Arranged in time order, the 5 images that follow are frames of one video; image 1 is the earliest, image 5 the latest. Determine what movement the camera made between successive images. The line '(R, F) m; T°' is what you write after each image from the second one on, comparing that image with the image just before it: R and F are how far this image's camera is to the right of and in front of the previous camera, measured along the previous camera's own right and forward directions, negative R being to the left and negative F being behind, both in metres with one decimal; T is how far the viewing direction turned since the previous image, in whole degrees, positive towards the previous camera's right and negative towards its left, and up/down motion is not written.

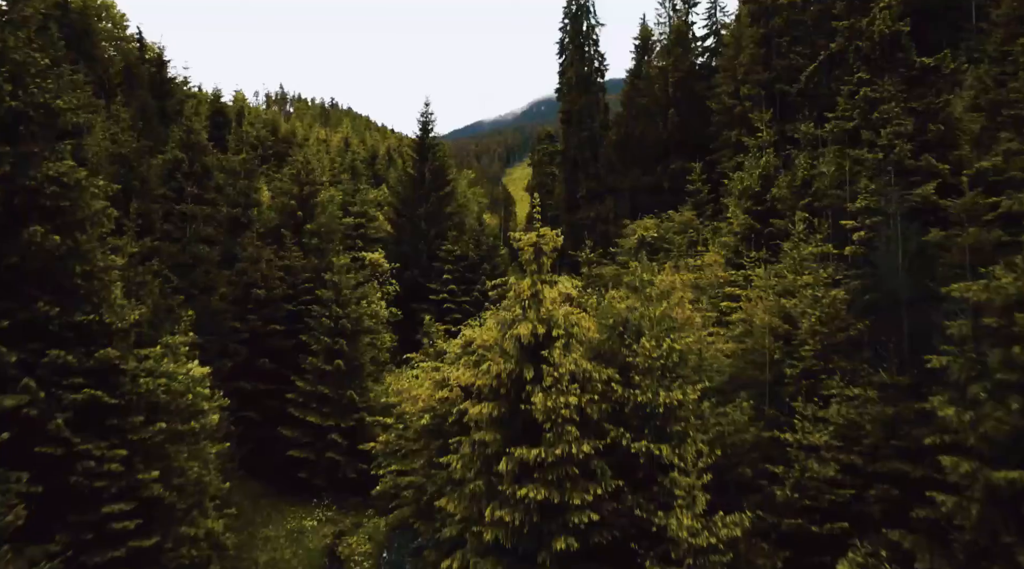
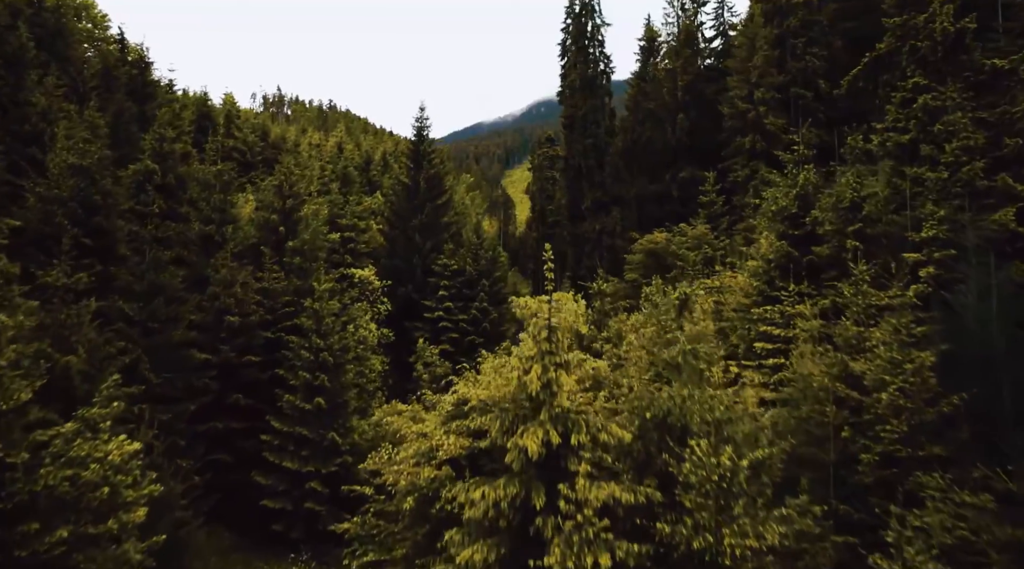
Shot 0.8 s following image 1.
(0.0, +3.2) m; 0°
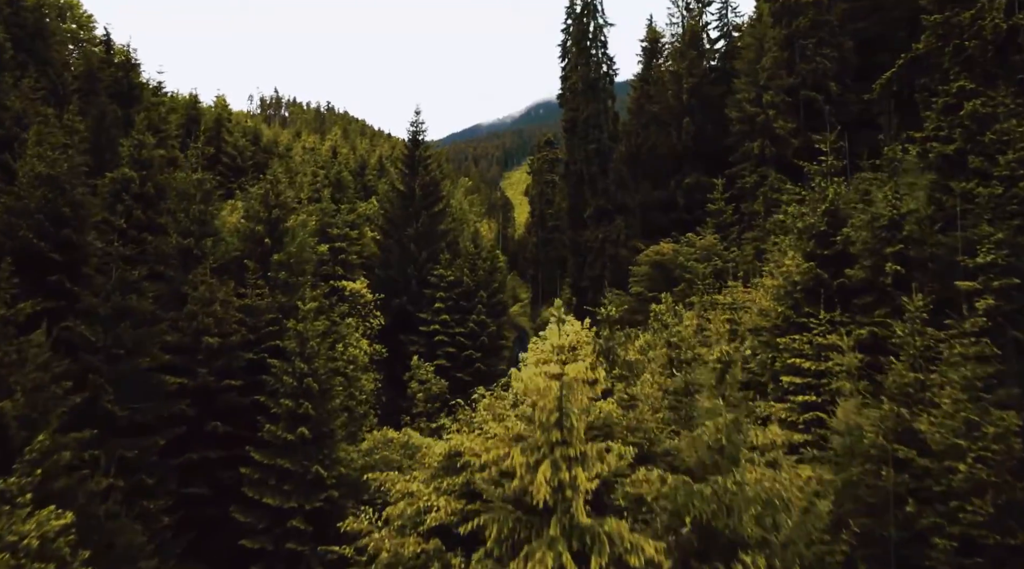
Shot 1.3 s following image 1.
(0.0, +2.1) m; 0°
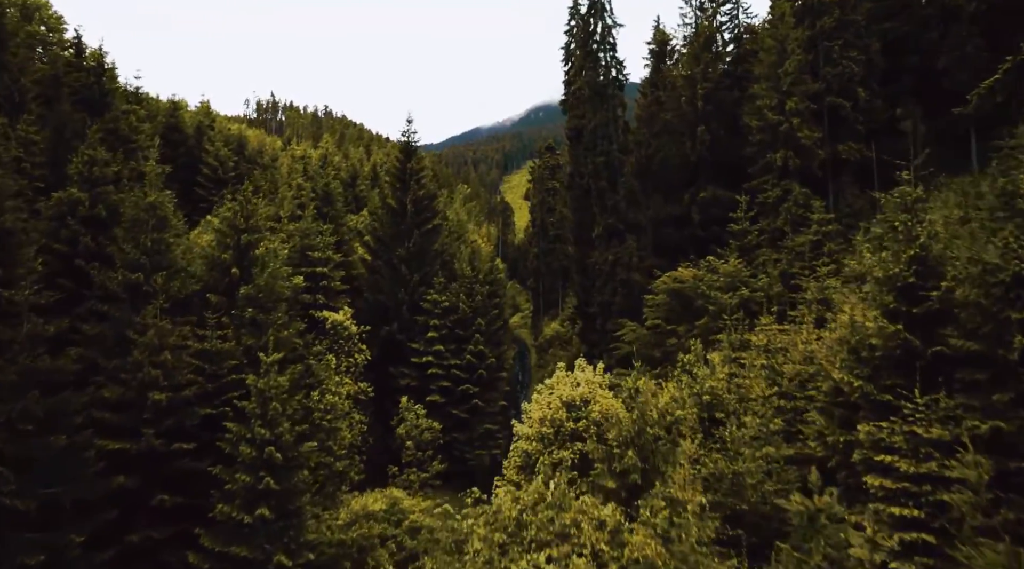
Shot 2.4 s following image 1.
(-0.1, +4.3) m; 0°
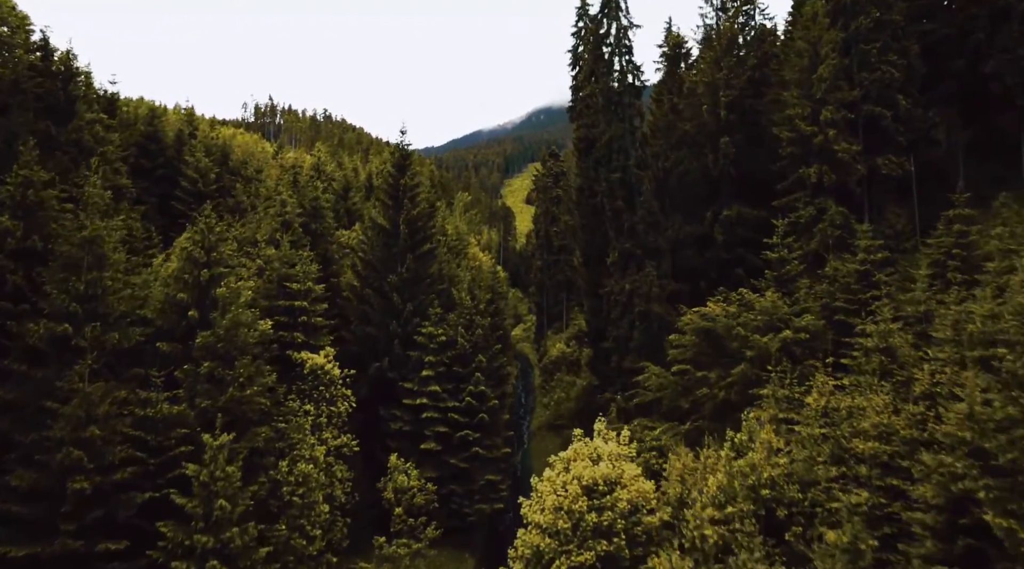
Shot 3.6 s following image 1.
(-0.2, +4.6) m; 0°
